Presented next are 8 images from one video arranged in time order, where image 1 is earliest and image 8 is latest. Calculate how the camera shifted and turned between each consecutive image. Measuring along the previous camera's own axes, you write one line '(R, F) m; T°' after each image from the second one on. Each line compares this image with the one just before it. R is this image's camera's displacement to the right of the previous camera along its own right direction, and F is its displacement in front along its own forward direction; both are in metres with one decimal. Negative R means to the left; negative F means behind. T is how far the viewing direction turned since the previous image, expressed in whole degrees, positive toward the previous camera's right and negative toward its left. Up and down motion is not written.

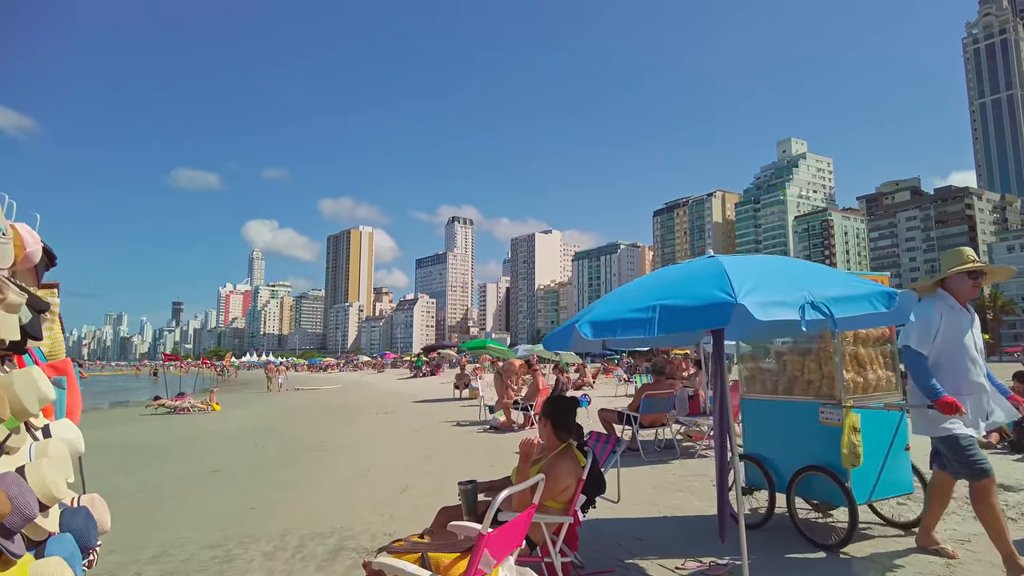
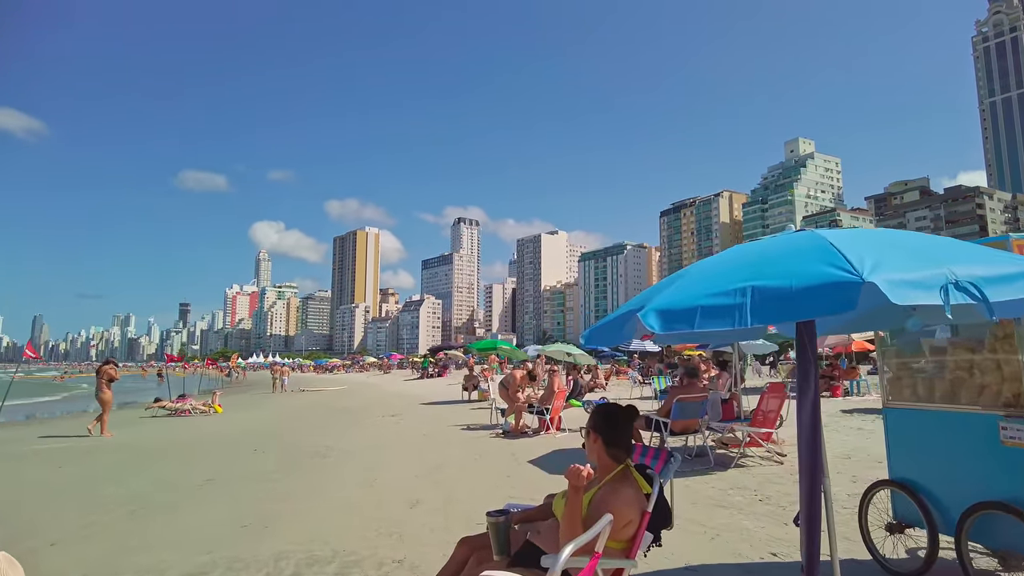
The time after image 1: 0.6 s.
(-0.2, +0.7) m; -1°
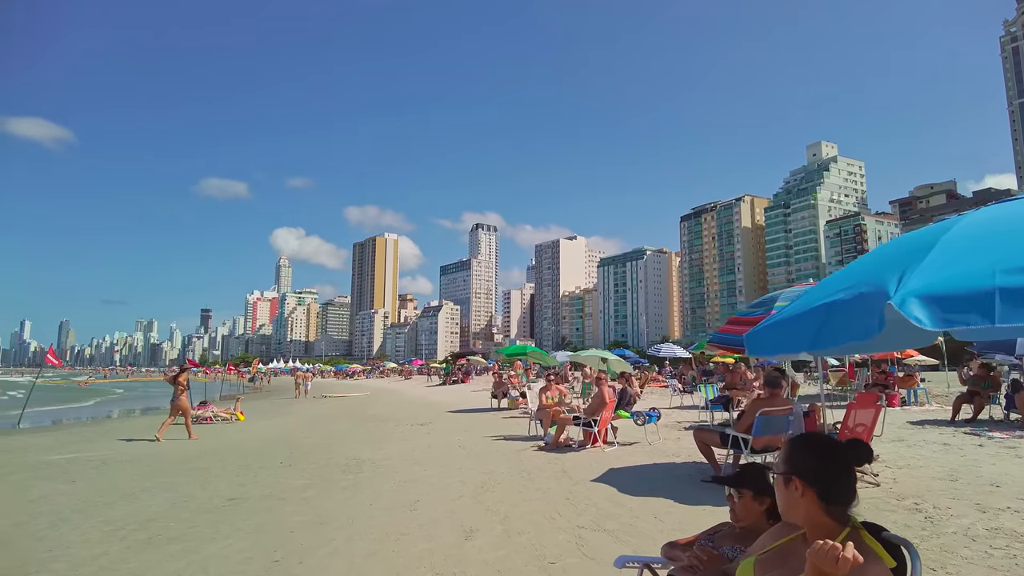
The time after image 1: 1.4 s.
(-0.5, +0.8) m; -2°
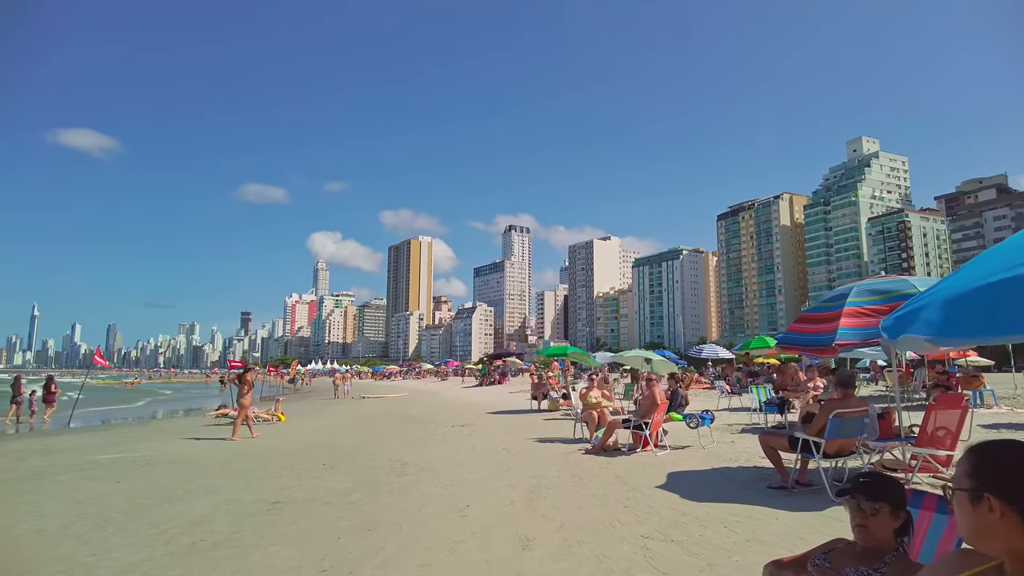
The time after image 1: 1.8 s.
(-0.2, +0.3) m; -3°
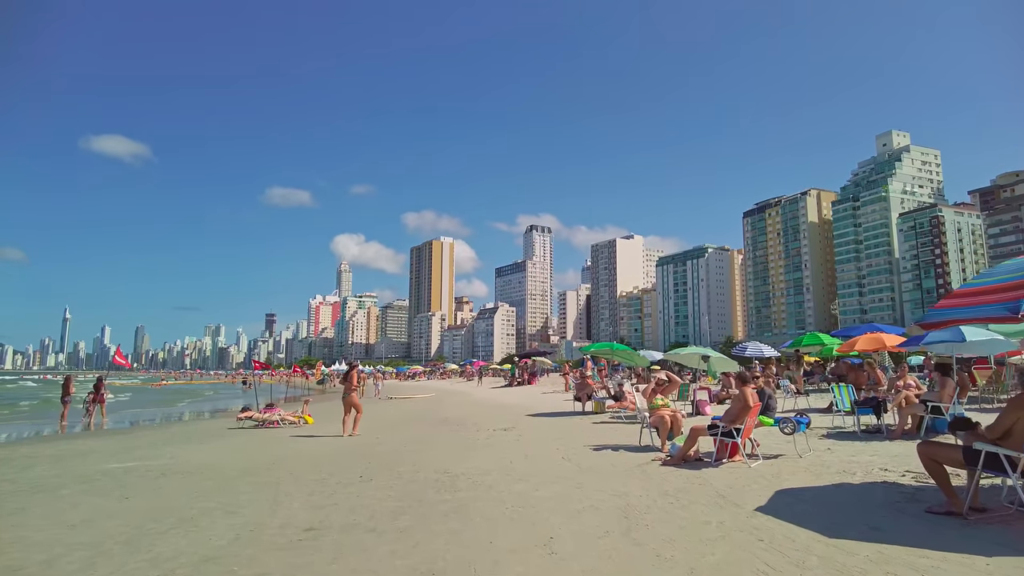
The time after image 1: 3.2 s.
(-0.6, +1.3) m; -2°
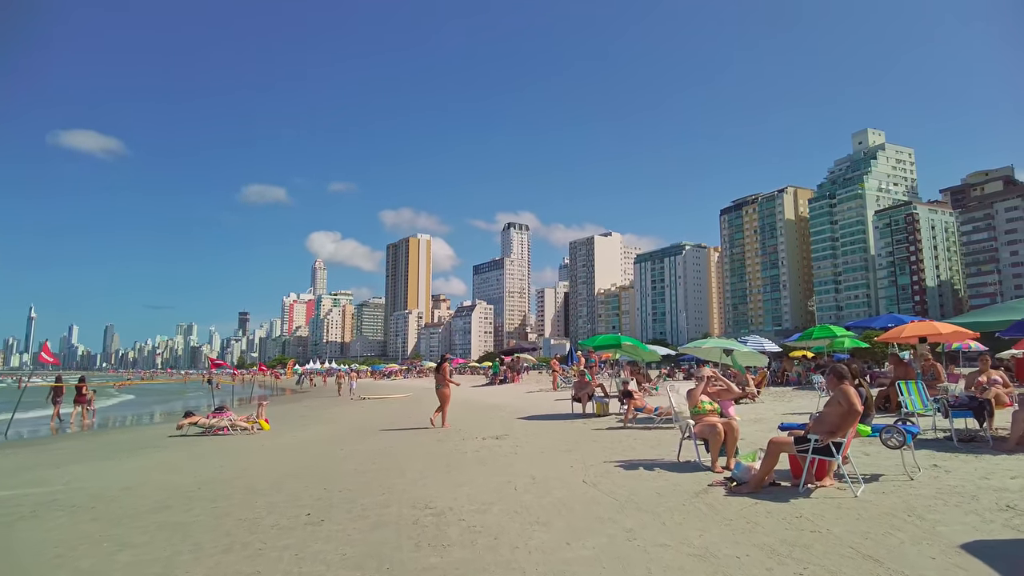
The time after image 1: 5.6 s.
(-0.3, +2.3) m; +2°
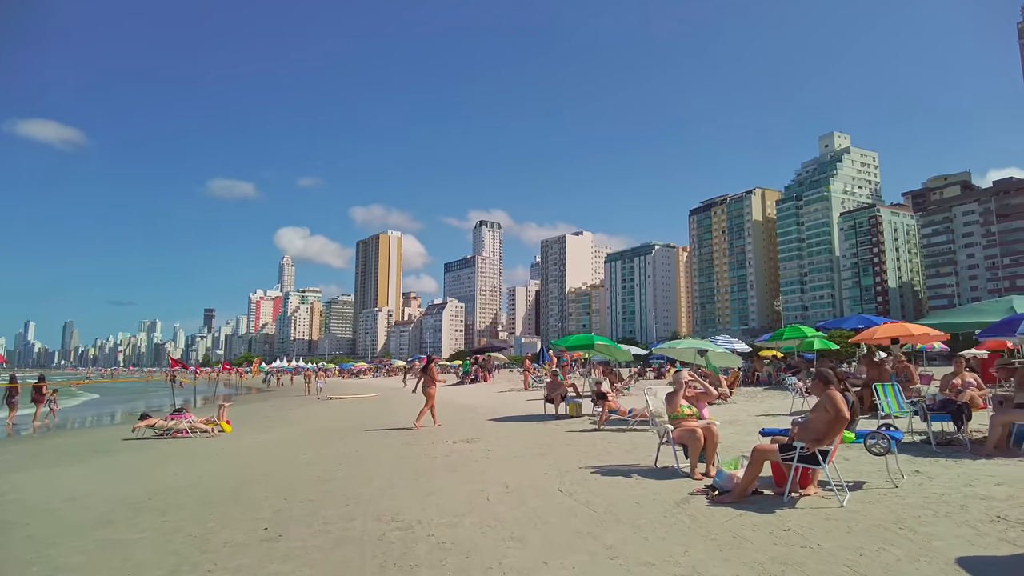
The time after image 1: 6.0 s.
(0.0, +0.4) m; +3°
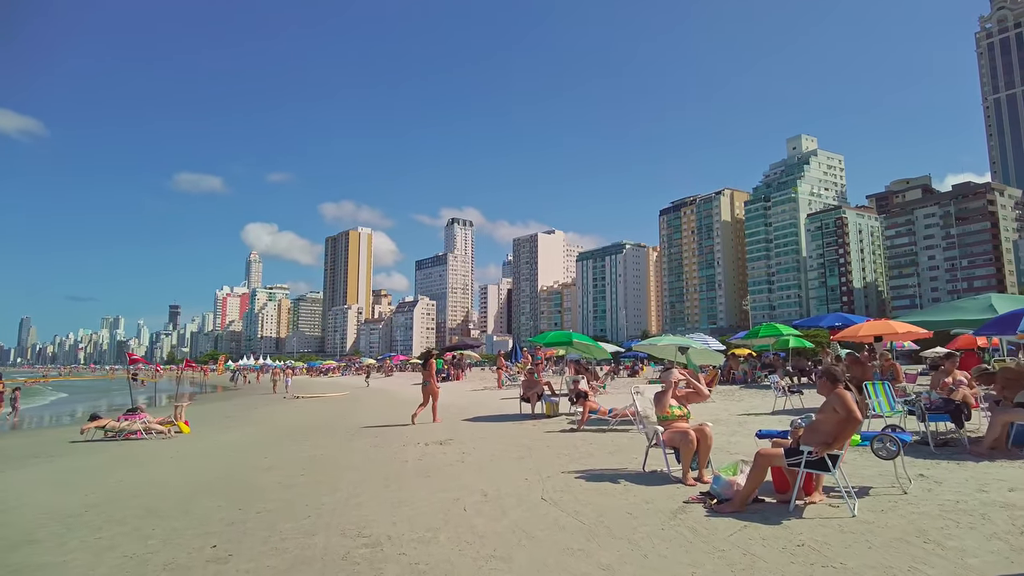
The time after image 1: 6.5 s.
(-0.1, +0.6) m; +3°
